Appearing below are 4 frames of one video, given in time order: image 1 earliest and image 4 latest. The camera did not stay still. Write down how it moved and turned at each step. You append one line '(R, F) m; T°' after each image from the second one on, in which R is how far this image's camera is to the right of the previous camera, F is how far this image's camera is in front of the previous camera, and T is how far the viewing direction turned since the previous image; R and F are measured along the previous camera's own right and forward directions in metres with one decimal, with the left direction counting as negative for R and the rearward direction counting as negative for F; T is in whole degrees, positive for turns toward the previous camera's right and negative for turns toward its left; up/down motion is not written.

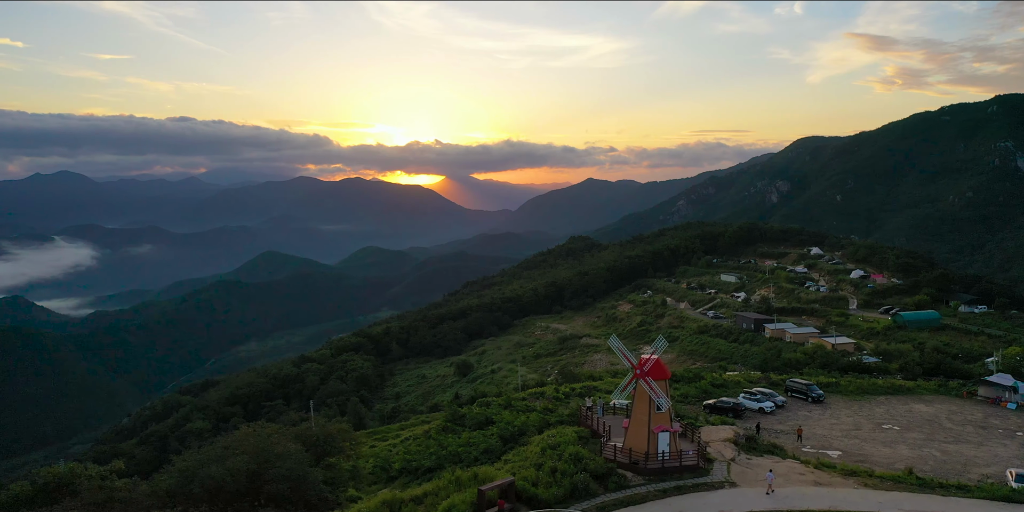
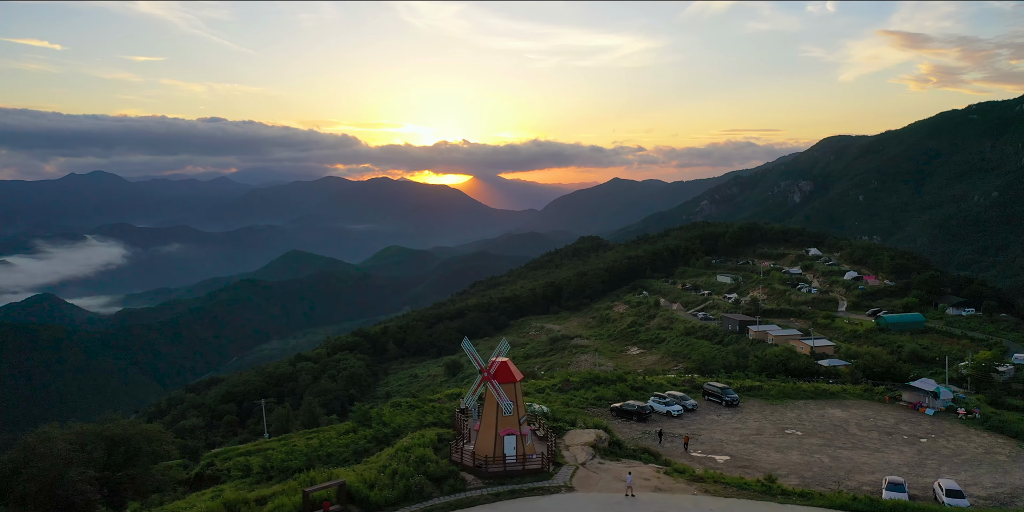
(+4.4, +0.2) m; -1°
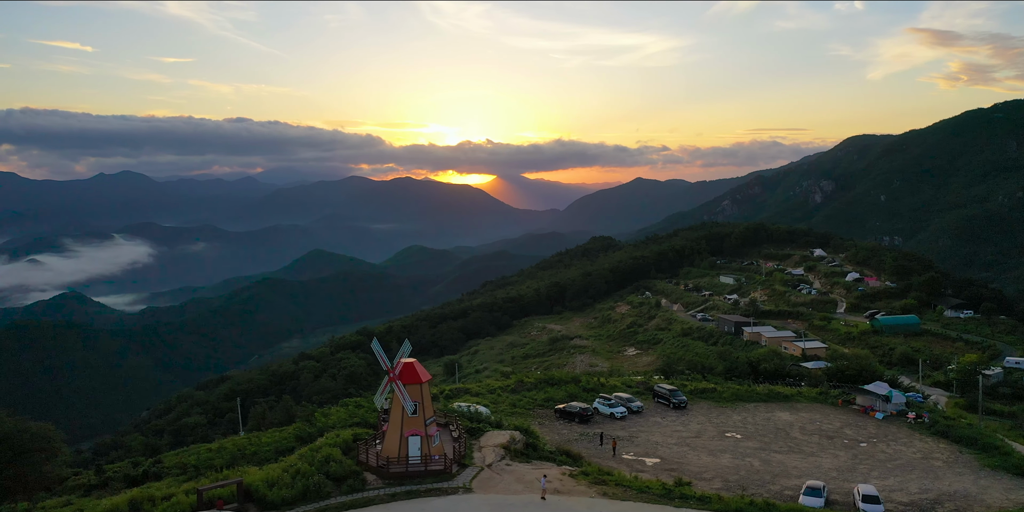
(+2.8, 0.0) m; -1°
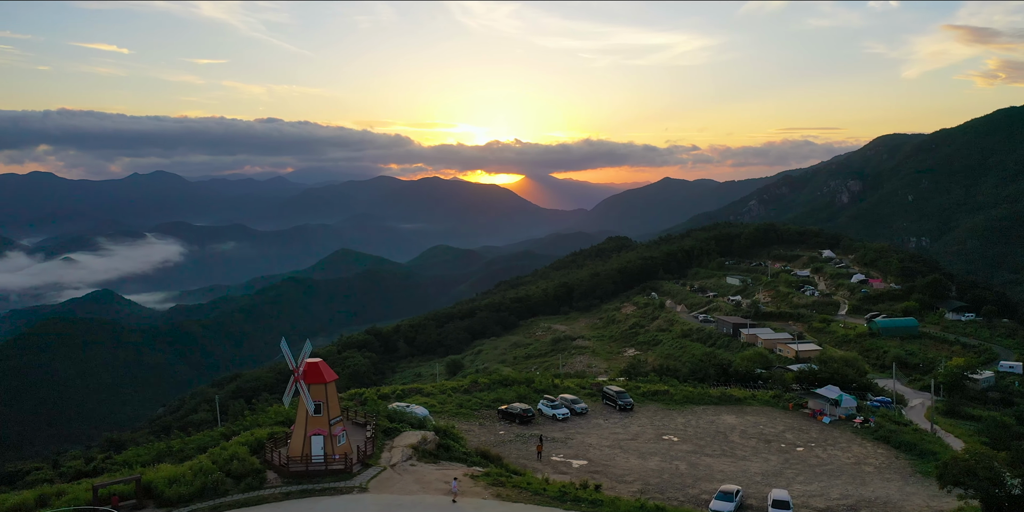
(+3.0, 0.0) m; -2°
